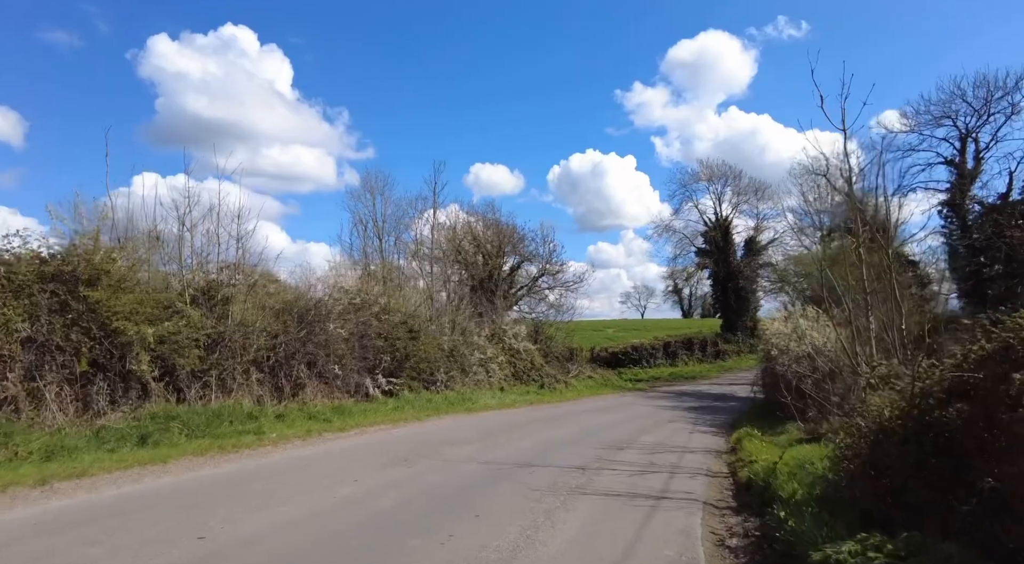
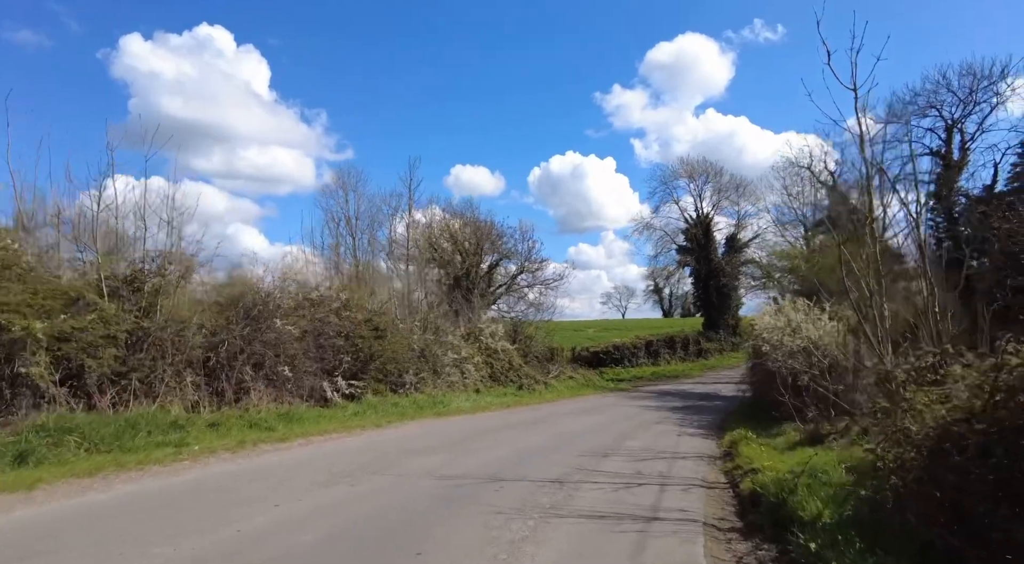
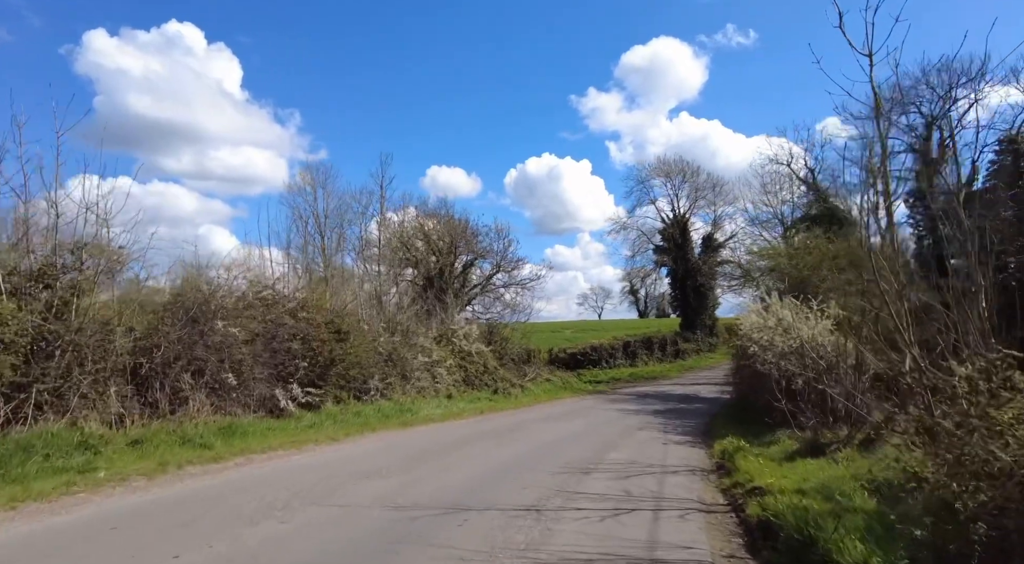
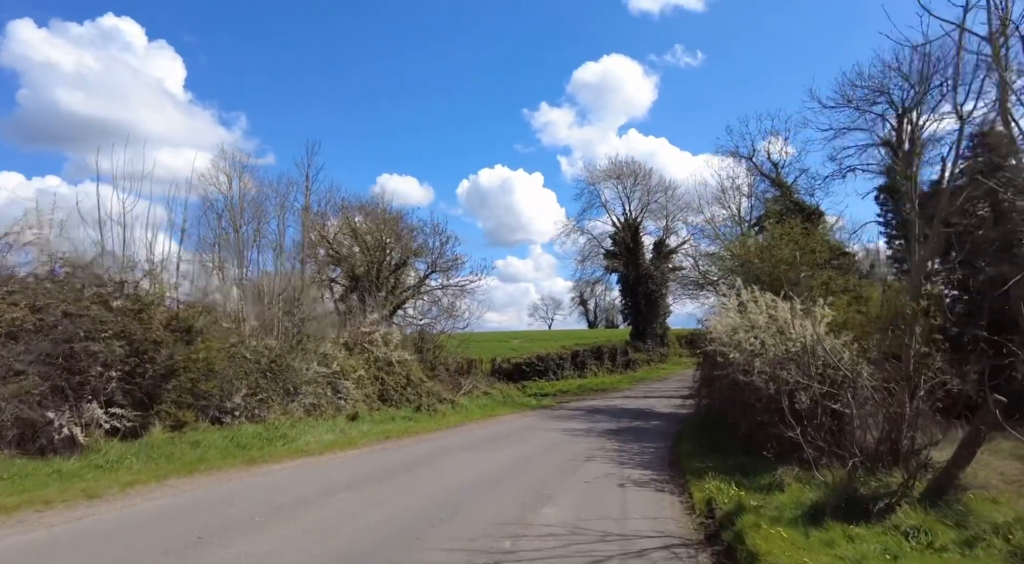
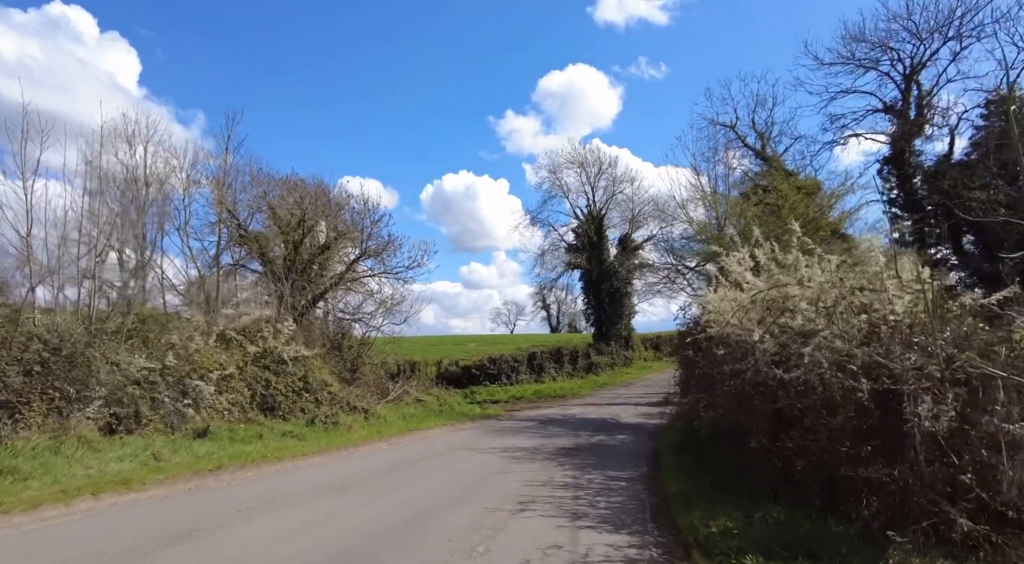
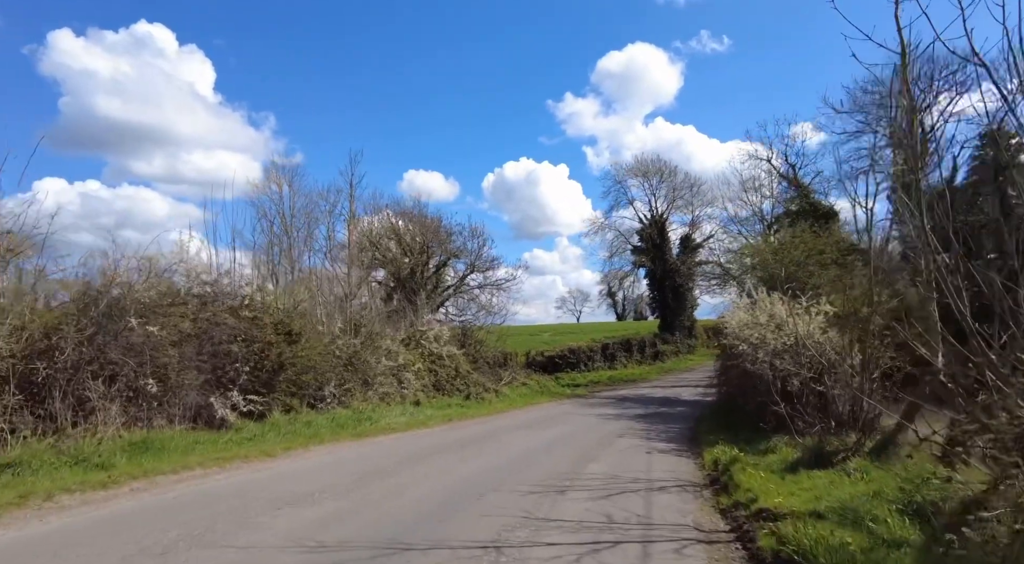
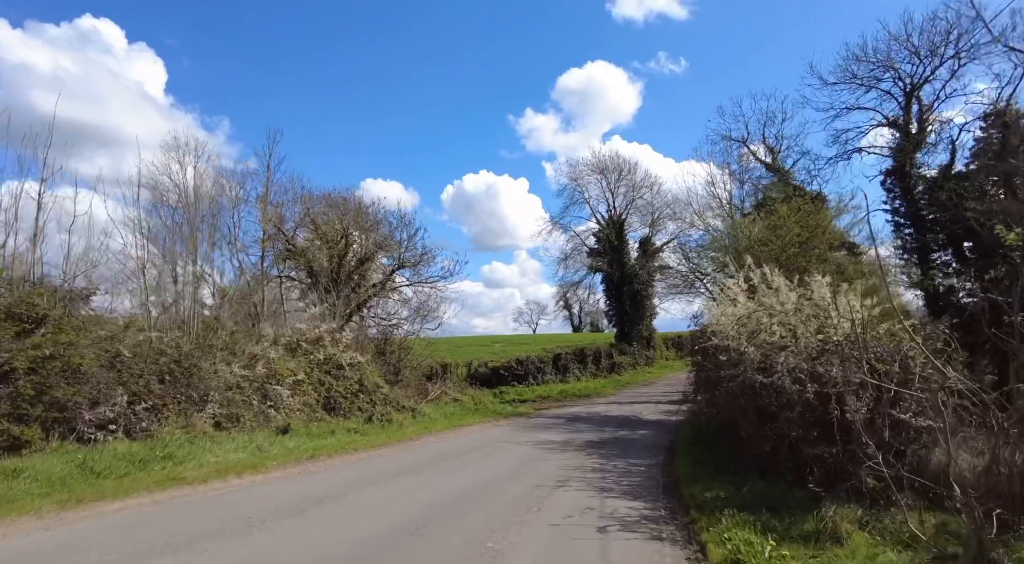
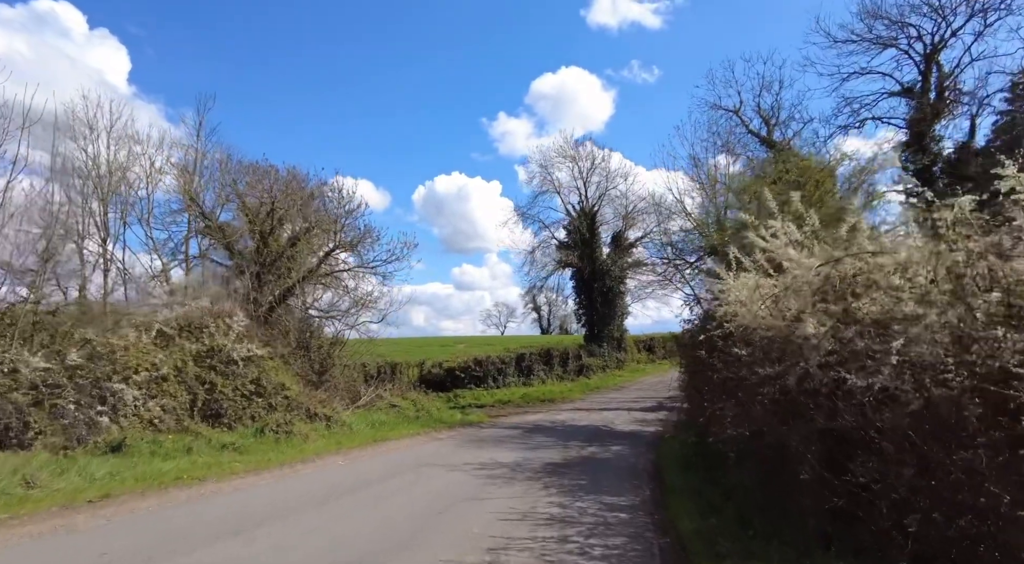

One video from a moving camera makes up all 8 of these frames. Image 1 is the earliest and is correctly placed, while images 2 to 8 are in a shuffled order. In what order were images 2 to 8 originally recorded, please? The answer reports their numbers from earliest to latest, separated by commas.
2, 3, 6, 4, 7, 5, 8
